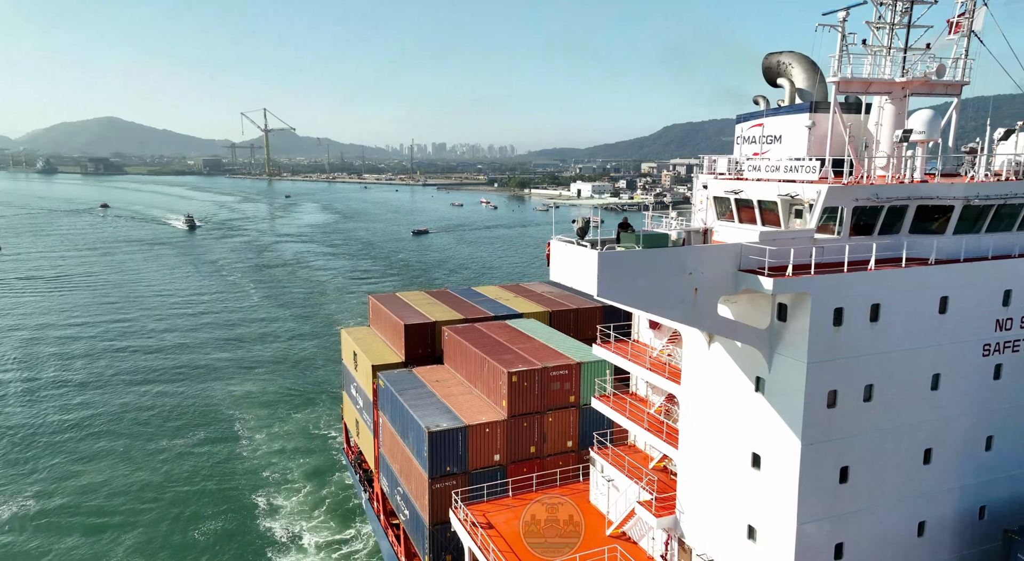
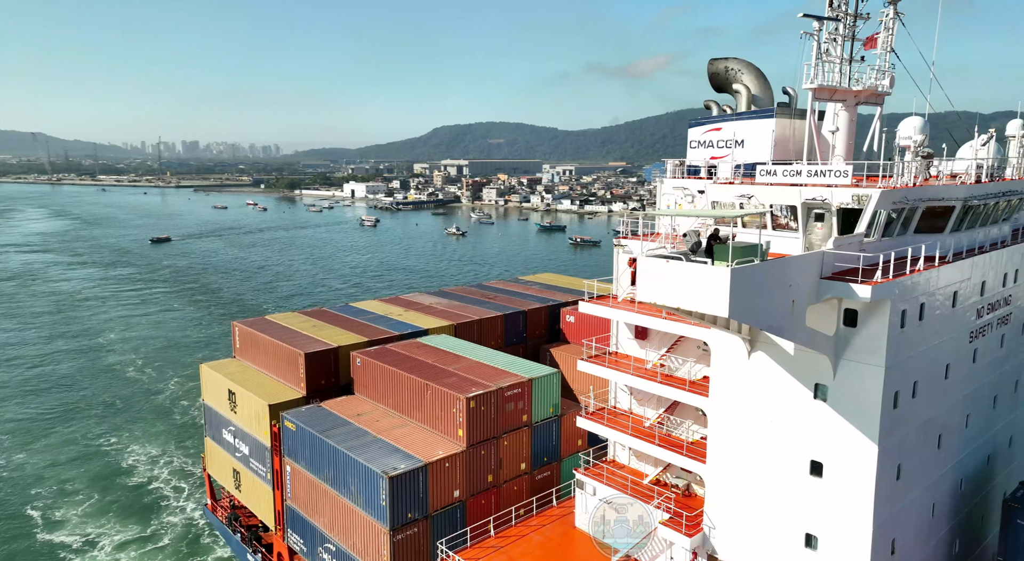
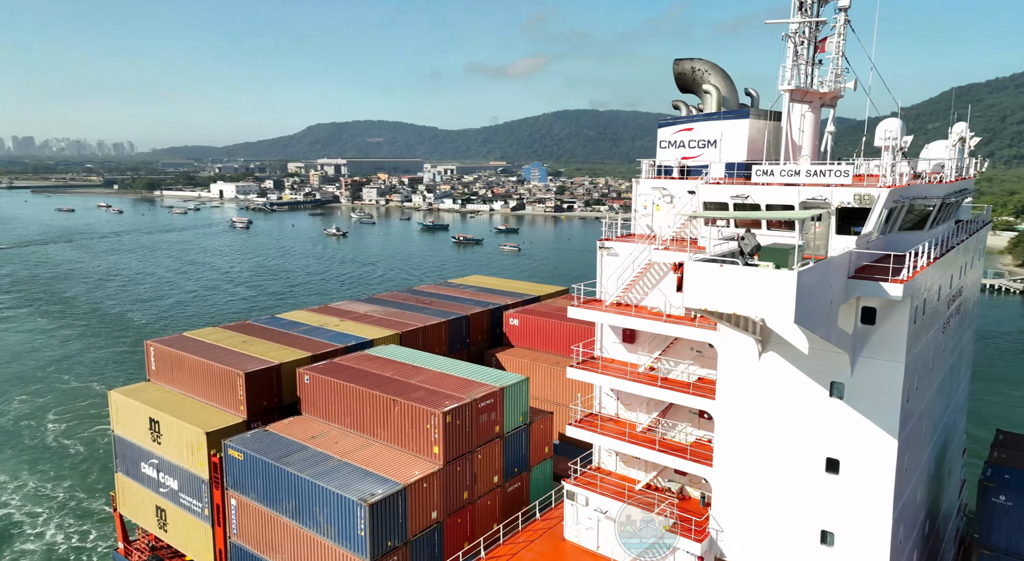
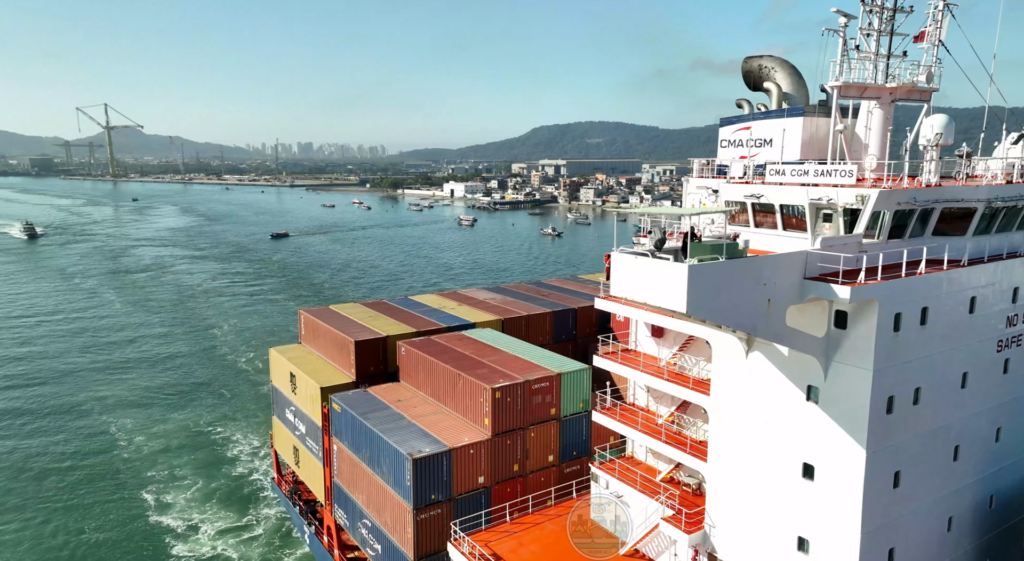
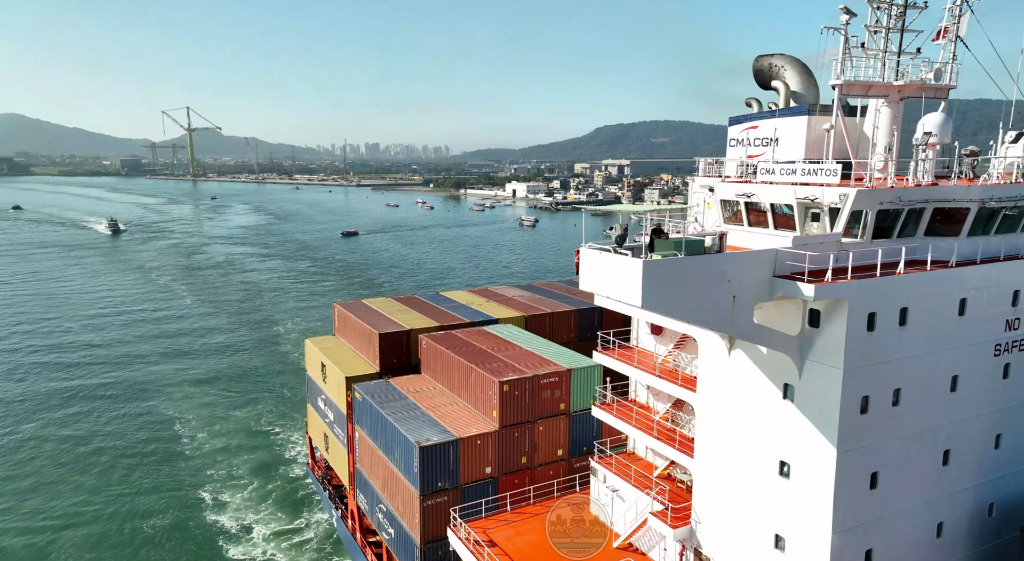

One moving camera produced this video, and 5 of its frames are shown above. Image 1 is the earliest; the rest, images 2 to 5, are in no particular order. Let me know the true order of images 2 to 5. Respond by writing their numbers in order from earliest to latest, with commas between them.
5, 4, 2, 3
